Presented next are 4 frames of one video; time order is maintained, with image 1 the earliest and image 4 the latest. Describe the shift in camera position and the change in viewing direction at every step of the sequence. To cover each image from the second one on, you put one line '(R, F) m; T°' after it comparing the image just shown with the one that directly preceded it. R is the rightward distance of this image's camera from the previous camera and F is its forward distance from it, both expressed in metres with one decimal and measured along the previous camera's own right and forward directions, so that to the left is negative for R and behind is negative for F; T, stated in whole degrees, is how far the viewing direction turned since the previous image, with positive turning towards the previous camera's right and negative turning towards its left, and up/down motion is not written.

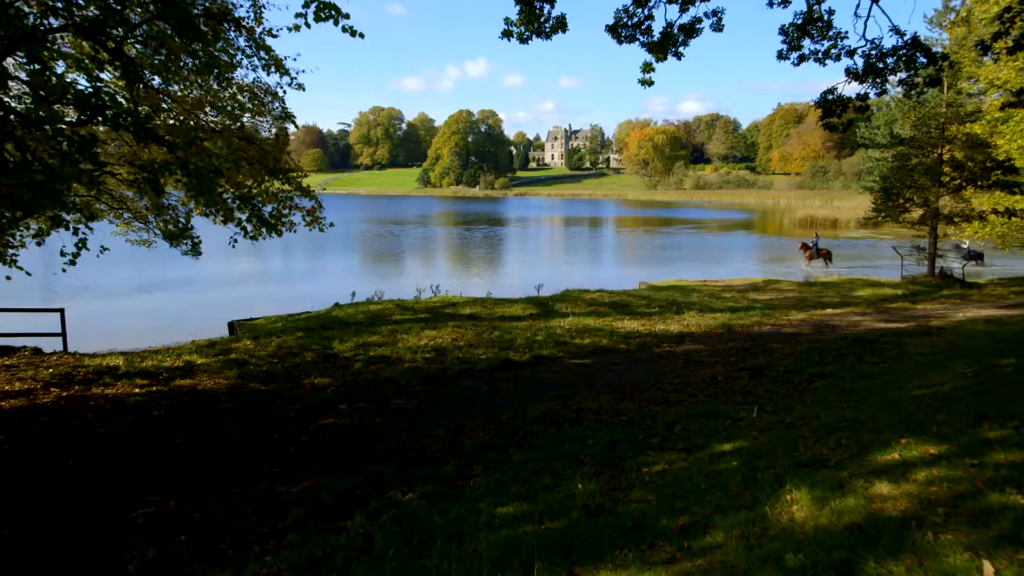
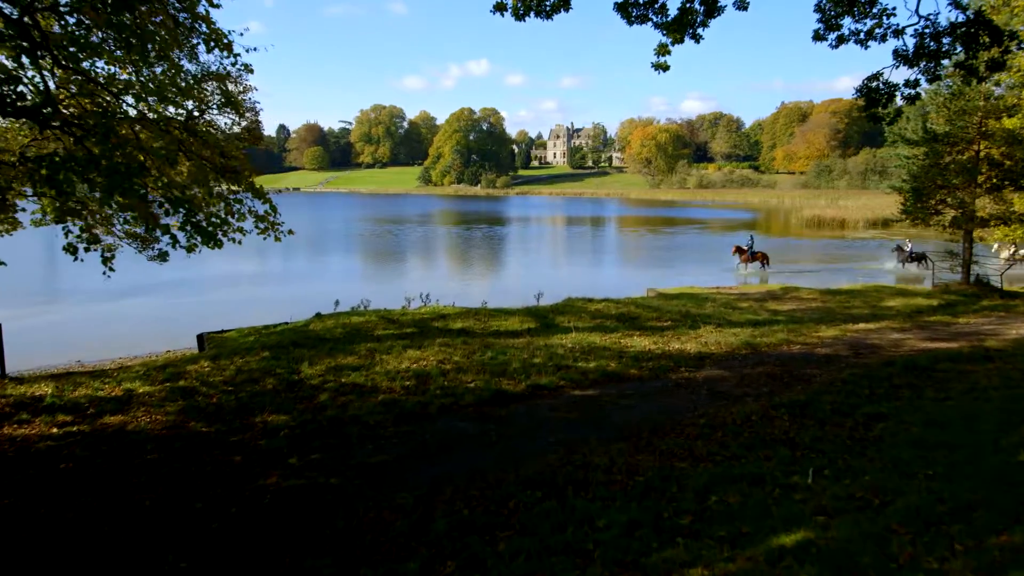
(+0.1, +1.5) m; 0°
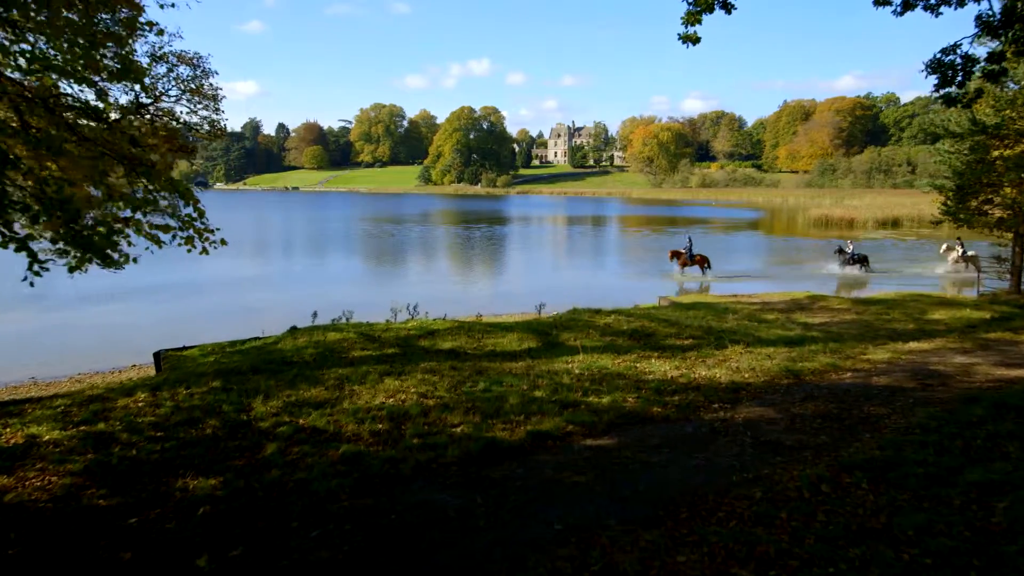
(+0.1, +1.7) m; 0°
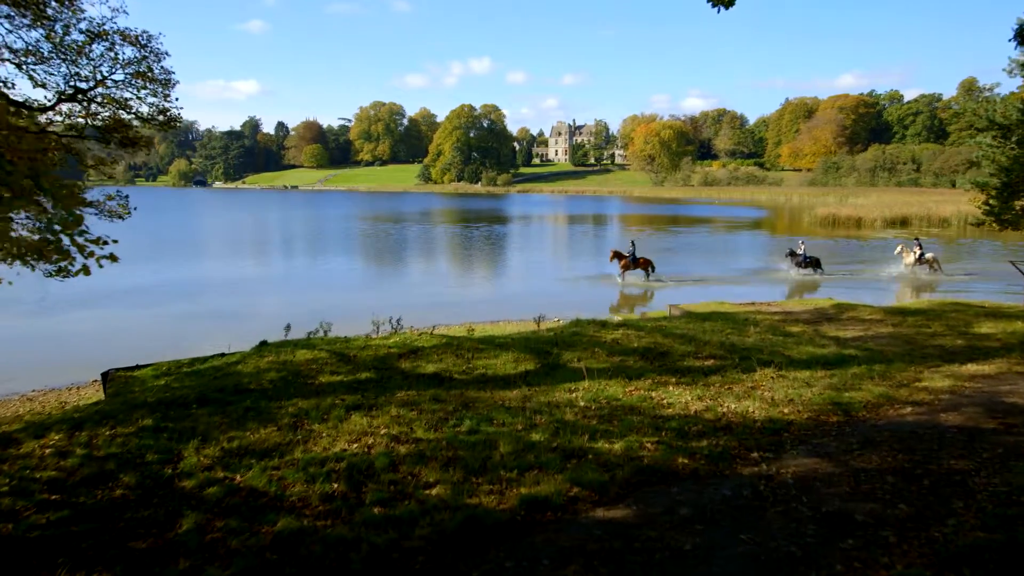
(+0.1, +1.6) m; 0°
